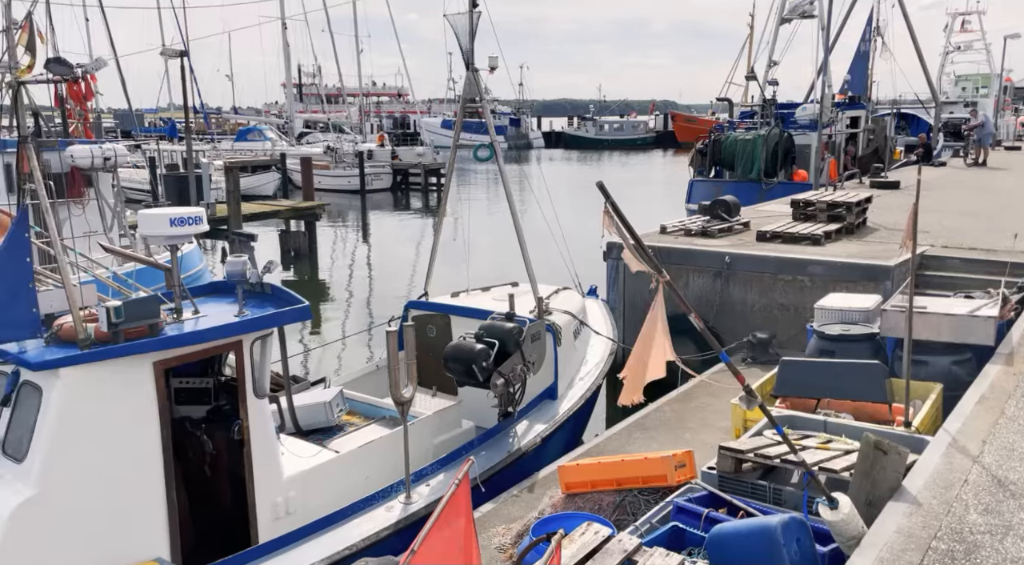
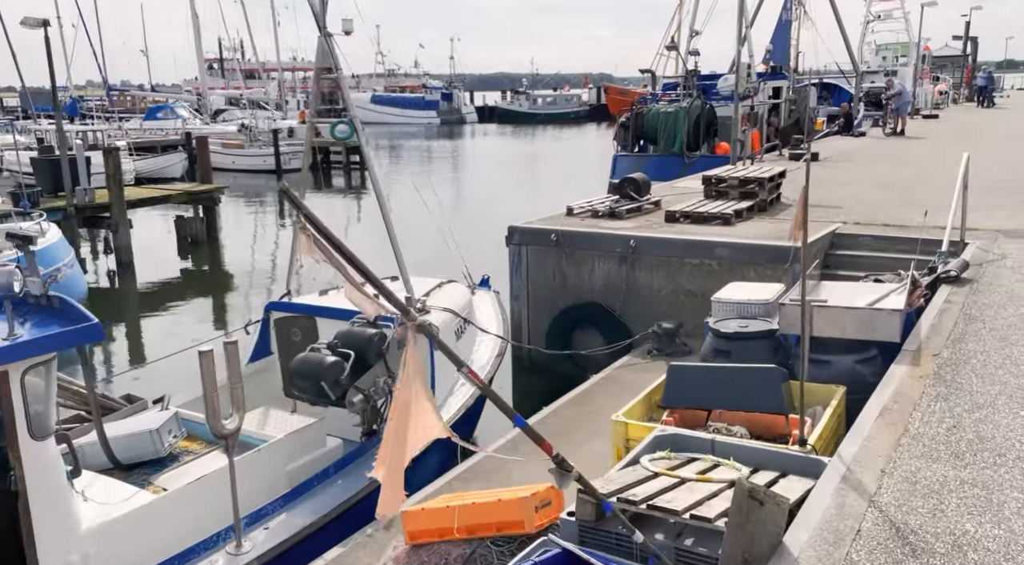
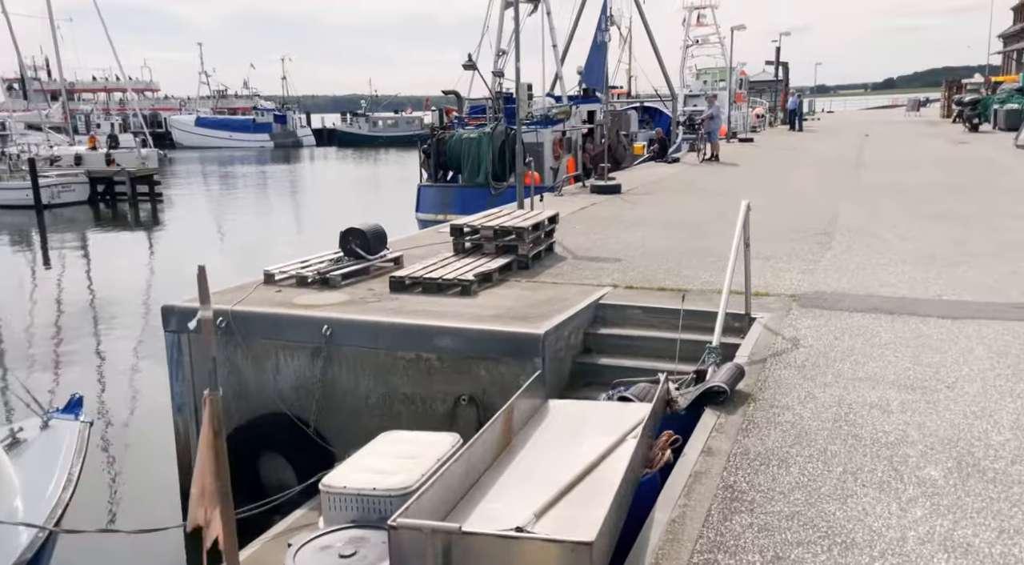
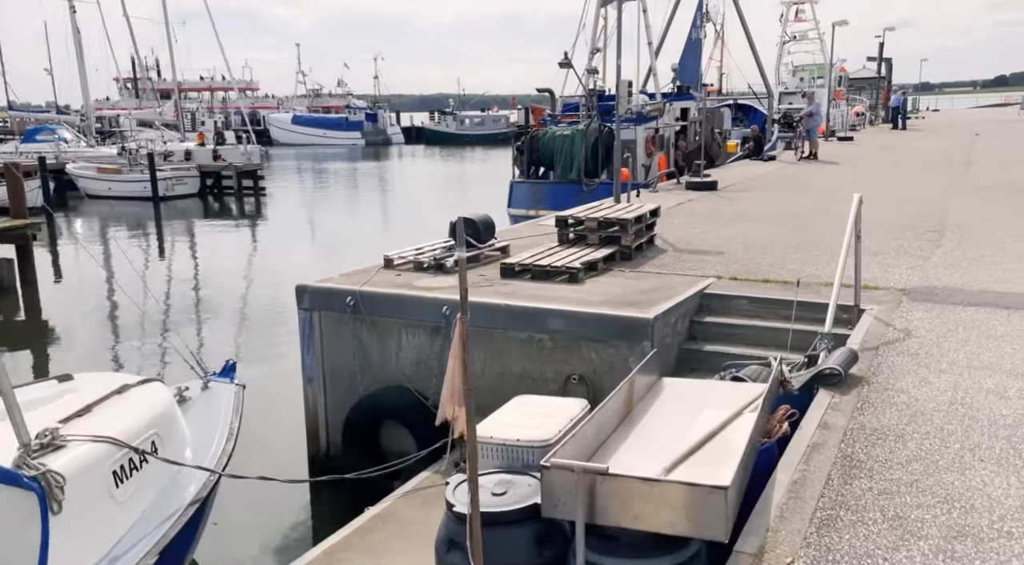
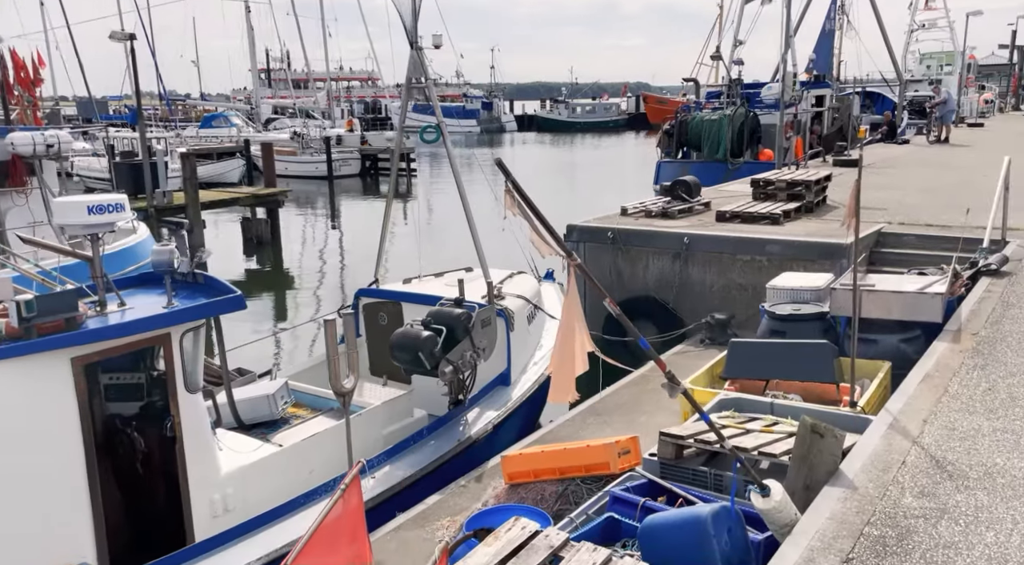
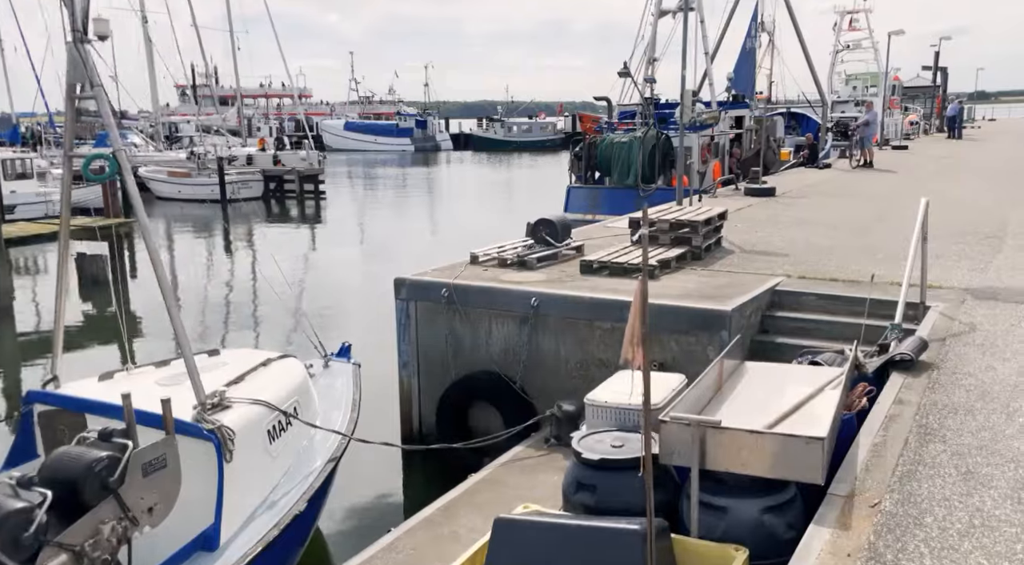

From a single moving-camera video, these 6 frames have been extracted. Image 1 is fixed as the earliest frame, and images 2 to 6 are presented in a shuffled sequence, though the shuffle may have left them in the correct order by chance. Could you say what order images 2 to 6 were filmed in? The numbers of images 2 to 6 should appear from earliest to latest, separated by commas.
5, 2, 6, 4, 3
